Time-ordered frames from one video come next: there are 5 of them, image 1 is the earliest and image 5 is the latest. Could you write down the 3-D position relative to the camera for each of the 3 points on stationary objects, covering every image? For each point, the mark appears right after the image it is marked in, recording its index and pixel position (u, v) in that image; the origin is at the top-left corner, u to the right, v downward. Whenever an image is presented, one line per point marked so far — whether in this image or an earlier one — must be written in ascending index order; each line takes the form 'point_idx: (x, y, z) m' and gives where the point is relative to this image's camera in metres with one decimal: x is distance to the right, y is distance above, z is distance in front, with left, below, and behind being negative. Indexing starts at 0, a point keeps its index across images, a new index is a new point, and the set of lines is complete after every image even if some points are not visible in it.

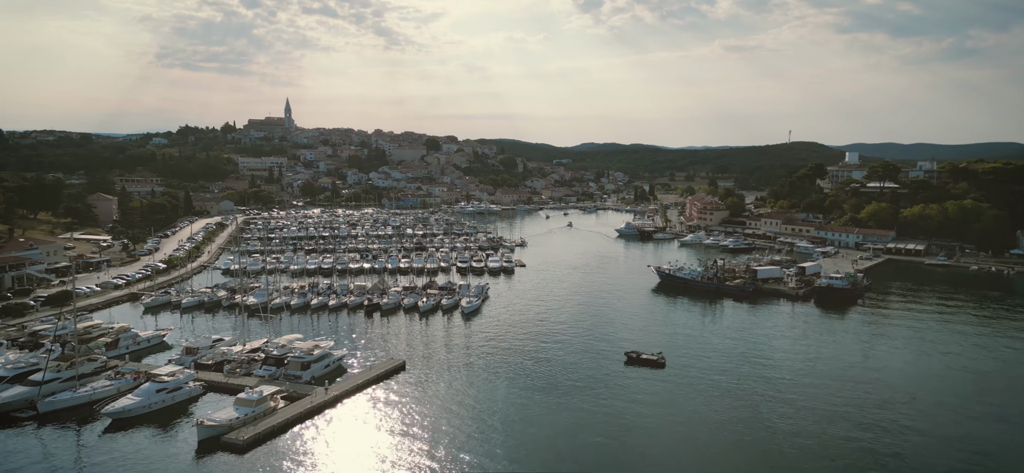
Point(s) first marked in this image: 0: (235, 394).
0: (-8.1, -4.6, +18.1) m
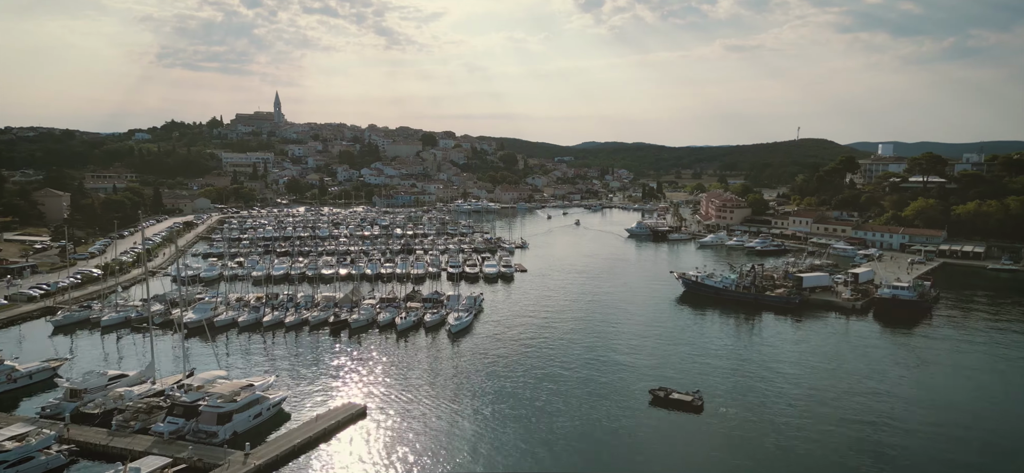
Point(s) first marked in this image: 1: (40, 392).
0: (-8.2, -4.7, +12.8) m
1: (-12.3, -4.1, +16.3) m
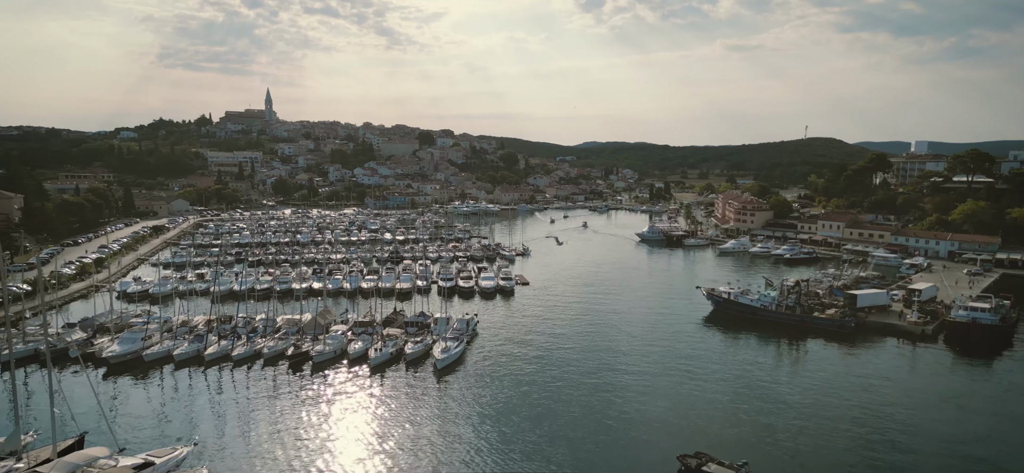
0: (-8.2, -5.1, +8.5) m
1: (-12.4, -4.5, +12.0) m
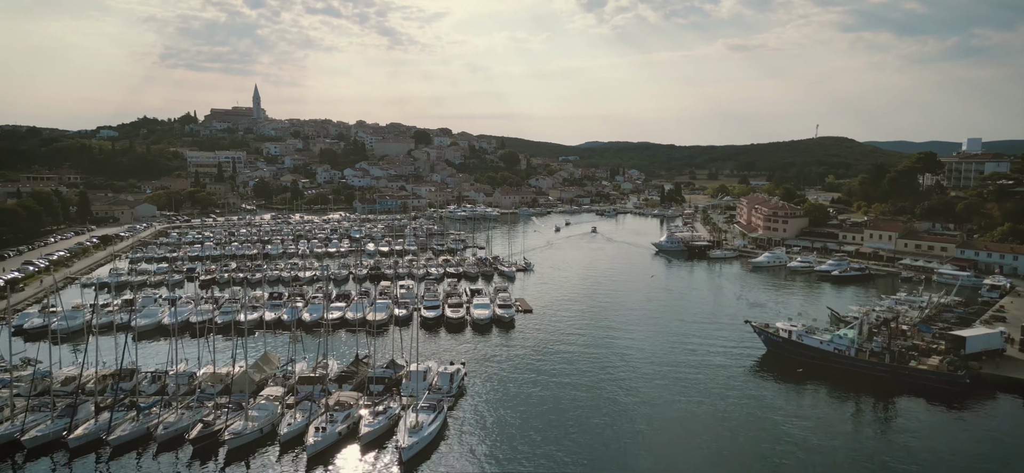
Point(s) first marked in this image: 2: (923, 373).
0: (-8.3, -5.8, +2.9) m
1: (-12.4, -5.2, +6.5) m
2: (+11.5, -3.8, +17.6) m
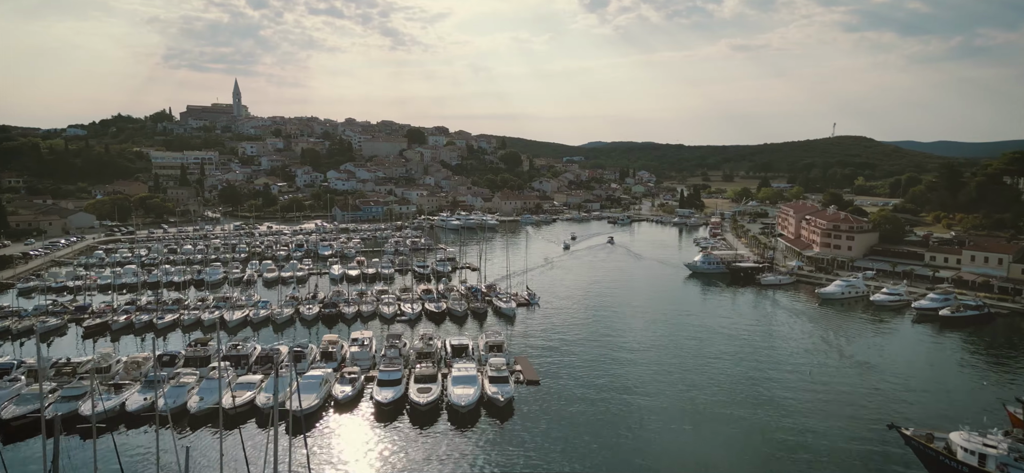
0: (-8.4, -6.8, -5.1) m
1: (-12.6, -6.2, -1.5) m
2: (+11.4, -4.8, +9.5) m
